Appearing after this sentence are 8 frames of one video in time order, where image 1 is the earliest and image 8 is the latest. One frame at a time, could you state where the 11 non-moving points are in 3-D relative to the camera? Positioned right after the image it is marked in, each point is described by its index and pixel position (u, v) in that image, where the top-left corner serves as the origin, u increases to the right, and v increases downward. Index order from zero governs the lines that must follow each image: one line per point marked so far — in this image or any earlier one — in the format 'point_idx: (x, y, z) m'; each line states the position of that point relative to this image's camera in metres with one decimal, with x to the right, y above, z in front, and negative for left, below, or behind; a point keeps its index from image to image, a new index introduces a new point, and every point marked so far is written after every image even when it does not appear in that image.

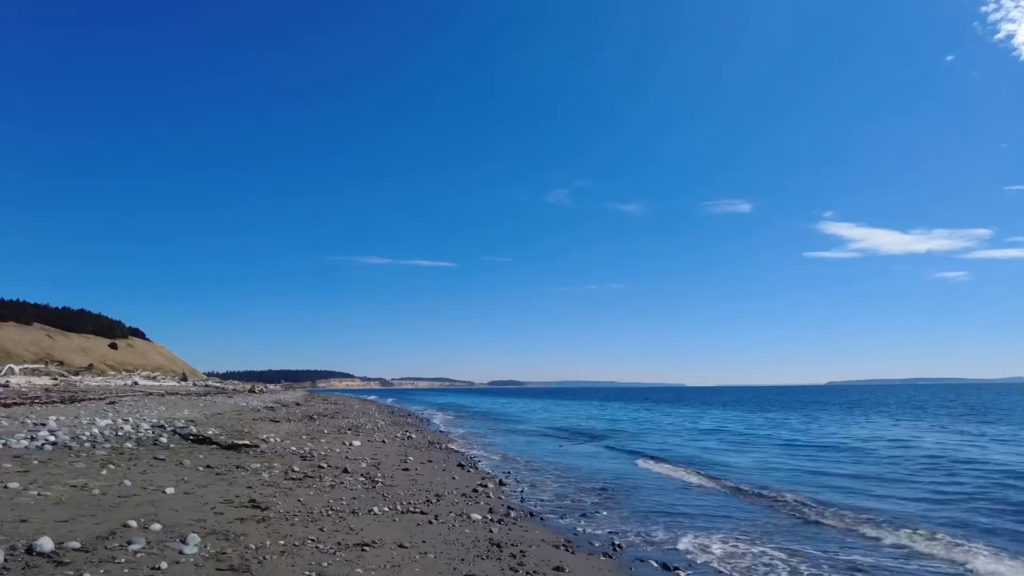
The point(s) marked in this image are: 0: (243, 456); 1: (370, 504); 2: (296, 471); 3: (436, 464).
0: (-5.8, -3.6, +13.6) m
1: (-2.1, -3.2, +9.5) m
2: (-4.2, -3.6, +12.4) m
3: (-1.9, -4.3, +15.4) m
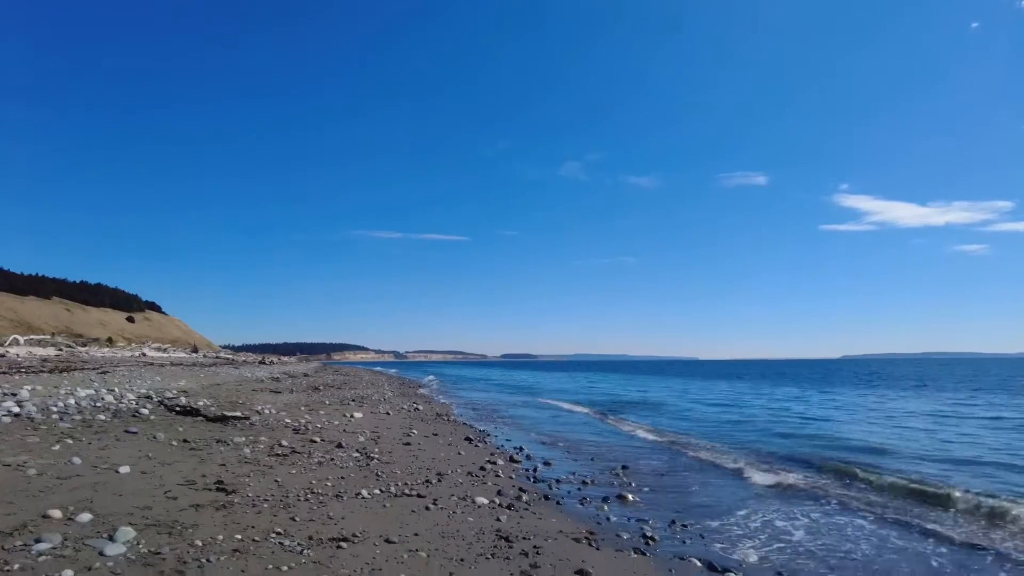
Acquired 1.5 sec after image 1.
0: (-5.6, -2.8, +12.4) m
1: (-2.0, -2.6, +8.2) m
2: (-4.0, -2.8, +11.1) m
3: (-1.7, -3.3, +14.1) m
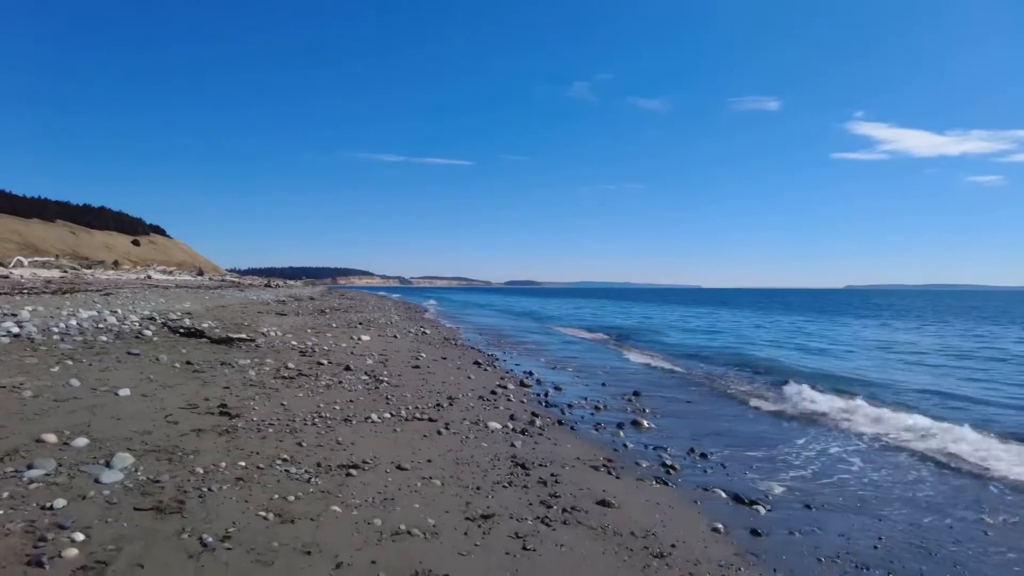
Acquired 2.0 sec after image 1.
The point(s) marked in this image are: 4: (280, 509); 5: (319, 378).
0: (-5.4, -1.2, +12.2) m
1: (-1.8, -1.5, +8.0) m
2: (-3.8, -1.4, +10.9) m
3: (-1.5, -1.6, +13.9) m
4: (-1.6, -1.5, +4.3) m
5: (-3.1, -1.5, +10.2) m
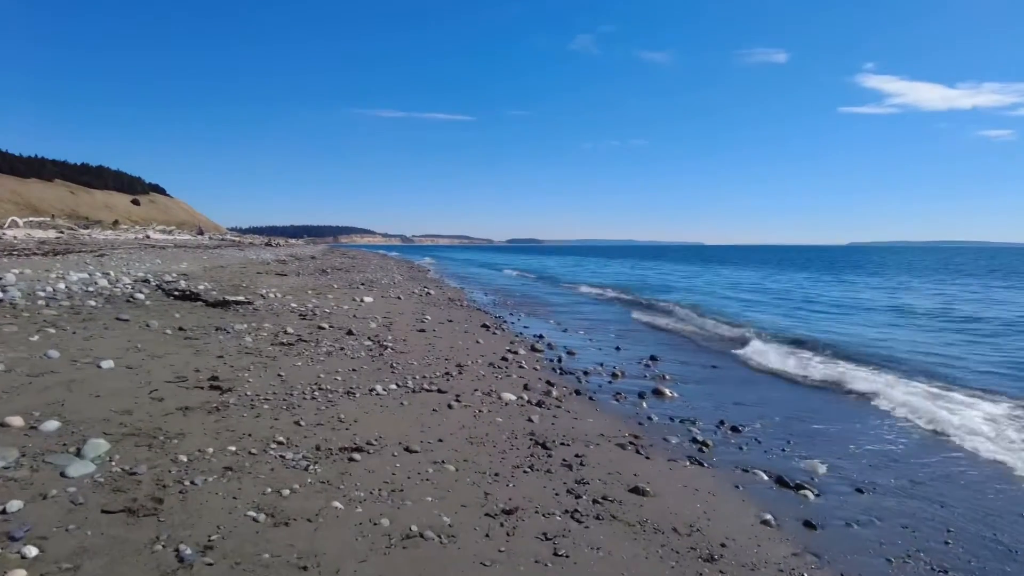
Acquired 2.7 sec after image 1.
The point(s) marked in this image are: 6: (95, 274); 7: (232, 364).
0: (-5.2, -0.5, +11.6) m
1: (-1.6, -1.1, +7.4) m
2: (-3.6, -0.8, +10.3) m
3: (-1.3, -0.8, +13.3) m
4: (-1.4, -1.3, +3.8) m
5: (-2.9, -0.9, +9.6) m
6: (-9.9, +0.3, +15.0) m
7: (-3.3, -0.9, +7.5) m
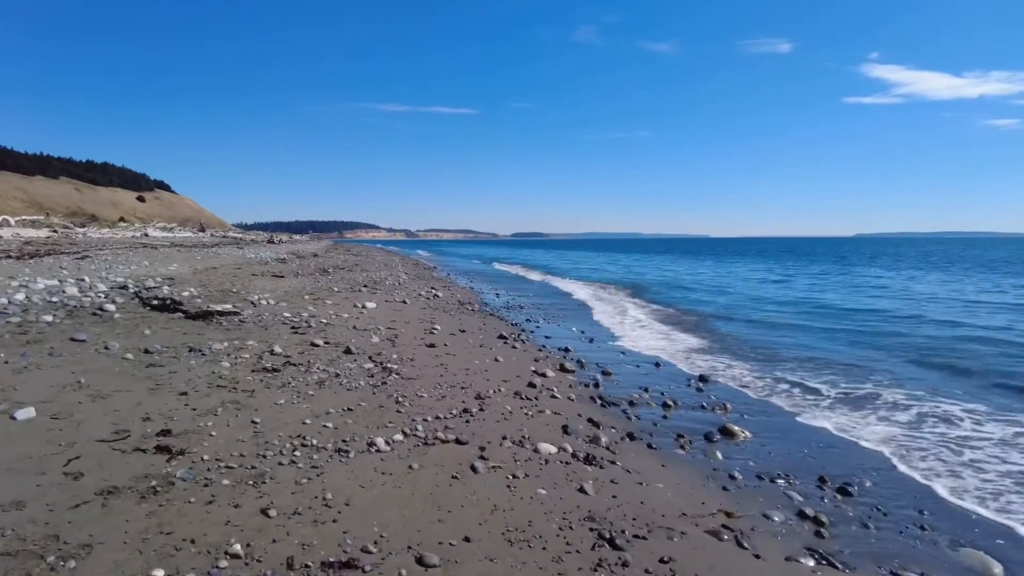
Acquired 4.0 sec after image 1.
0: (-4.8, -0.7, +10.0) m
1: (-1.3, -1.3, +5.8) m
2: (-3.3, -0.9, +8.7) m
3: (-0.9, -0.9, +11.7) m
4: (-1.1, -1.5, +2.2) m
5: (-2.6, -1.0, +8.1) m
6: (-9.5, +0.2, +13.5) m
7: (-3.0, -1.1, +5.9) m
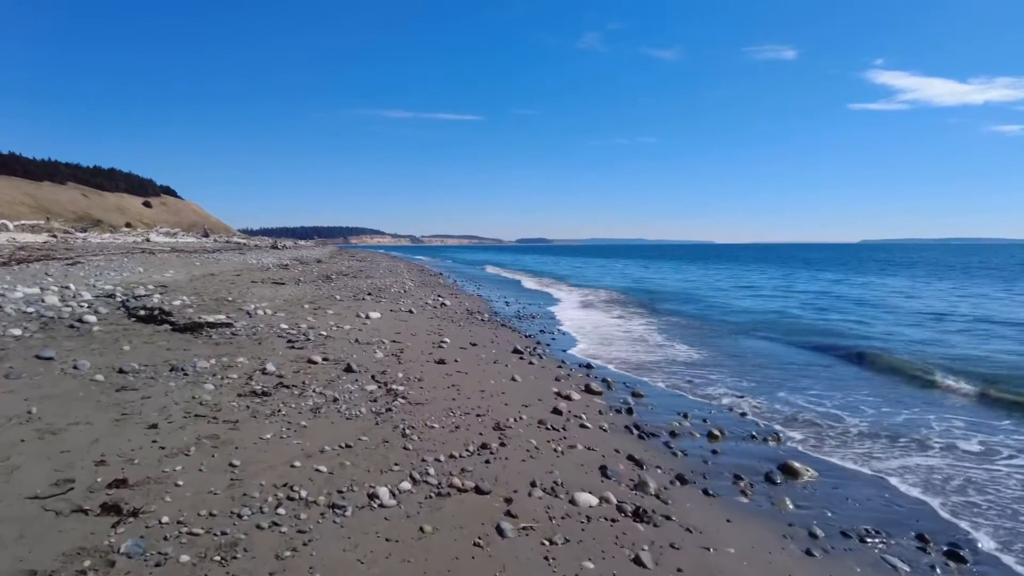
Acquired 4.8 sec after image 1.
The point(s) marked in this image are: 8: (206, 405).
0: (-4.5, -0.8, +9.1) m
1: (-1.0, -1.4, +4.8) m
2: (-3.0, -1.1, +7.8) m
3: (-0.6, -1.1, +10.8) m
4: (-0.9, -1.6, +1.2) m
5: (-2.3, -1.2, +7.1) m
6: (-9.2, 0.0, +12.6) m
7: (-2.7, -1.2, +5.0) m
8: (-3.0, -1.1, +6.3) m
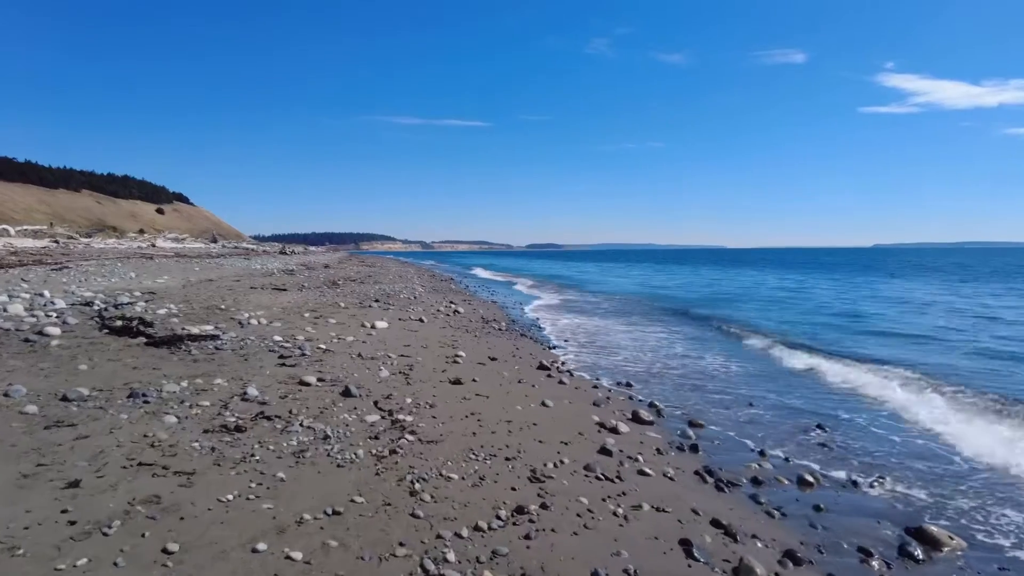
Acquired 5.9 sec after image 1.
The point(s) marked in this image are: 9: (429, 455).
0: (-4.2, -0.9, +7.7) m
1: (-0.8, -1.4, +3.4) m
2: (-2.7, -1.1, +6.4) m
3: (-0.2, -1.2, +9.3) m
4: (-0.7, -1.6, -0.2) m
5: (-2.0, -1.2, +5.7) m
6: (-8.8, -0.1, +11.3) m
7: (-2.4, -1.3, +3.6) m
8: (-2.7, -1.2, +4.9) m
9: (-0.7, -1.4, +5.2) m
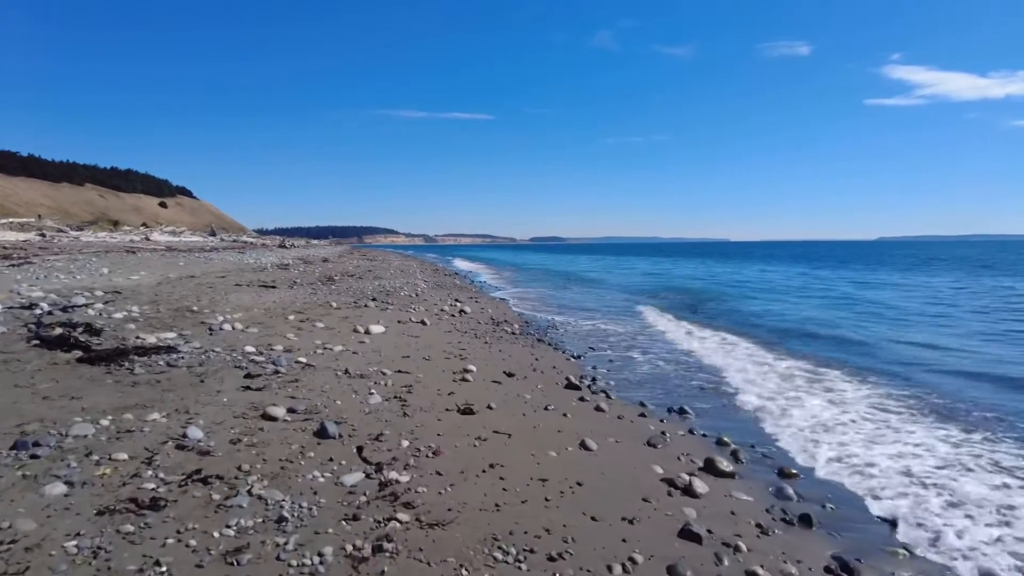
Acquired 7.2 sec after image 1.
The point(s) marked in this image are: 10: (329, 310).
0: (-3.9, -1.0, +5.9) m
1: (-0.5, -1.5, +1.6) m
2: (-2.4, -1.2, +4.6) m
3: (+0.1, -1.2, +7.5) m
4: (-0.4, -1.7, -2.0) m
5: (-1.7, -1.3, +3.9) m
6: (-8.5, -0.1, +9.6) m
7: (-2.2, -1.3, +1.8) m
8: (-2.5, -1.3, +3.1) m
9: (-0.4, -1.4, +3.4) m
10: (-3.8, -0.5, +13.2) m
